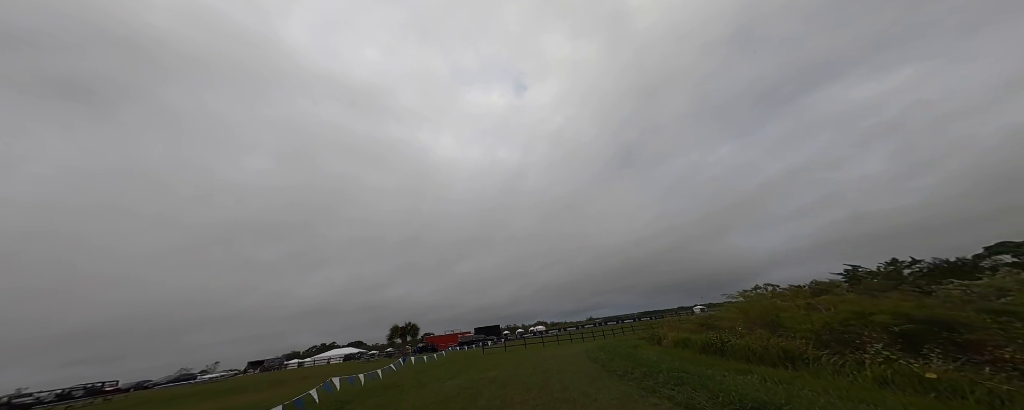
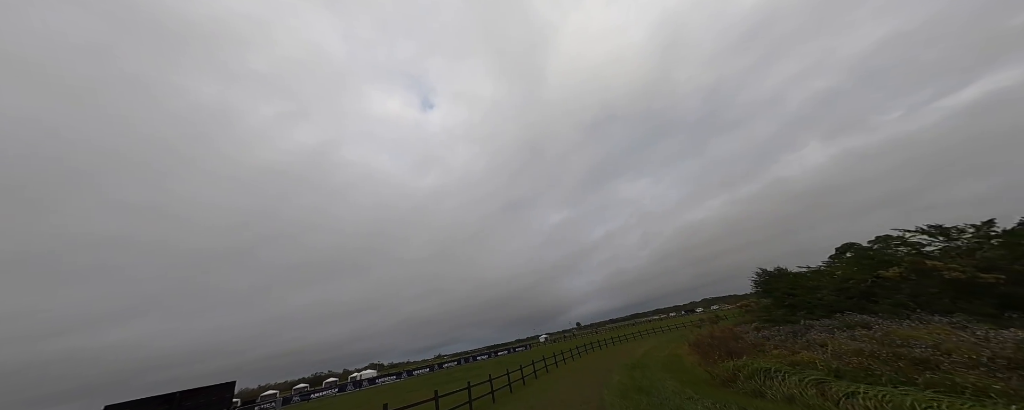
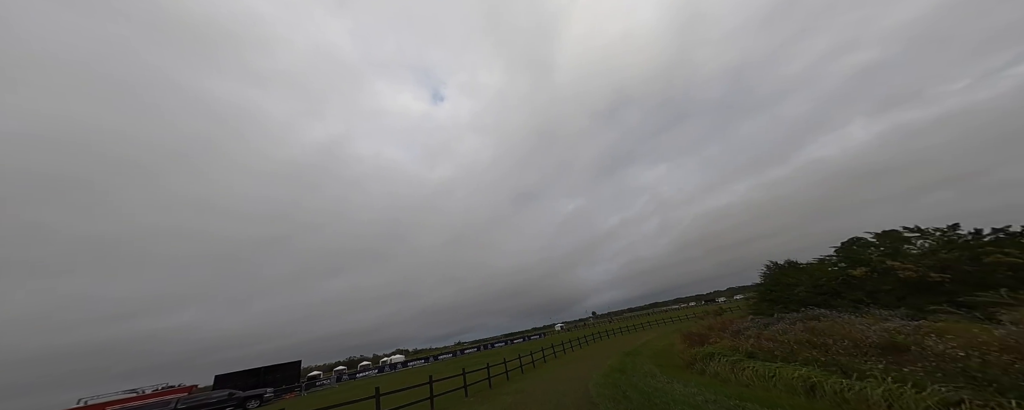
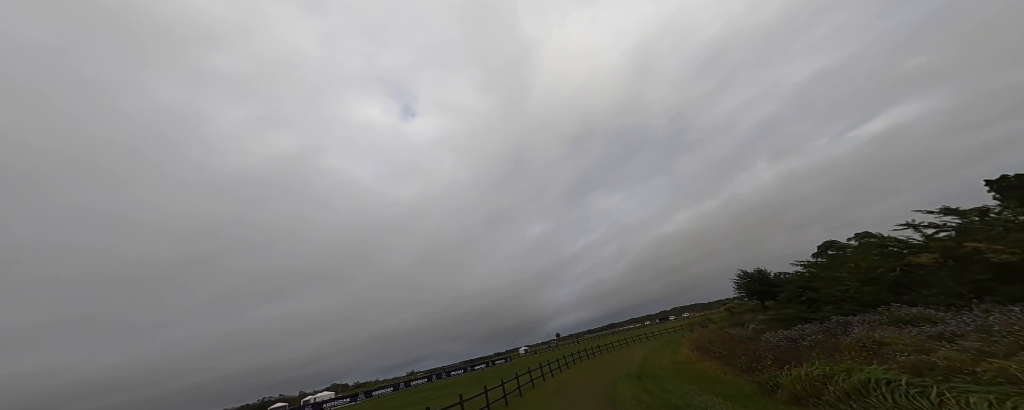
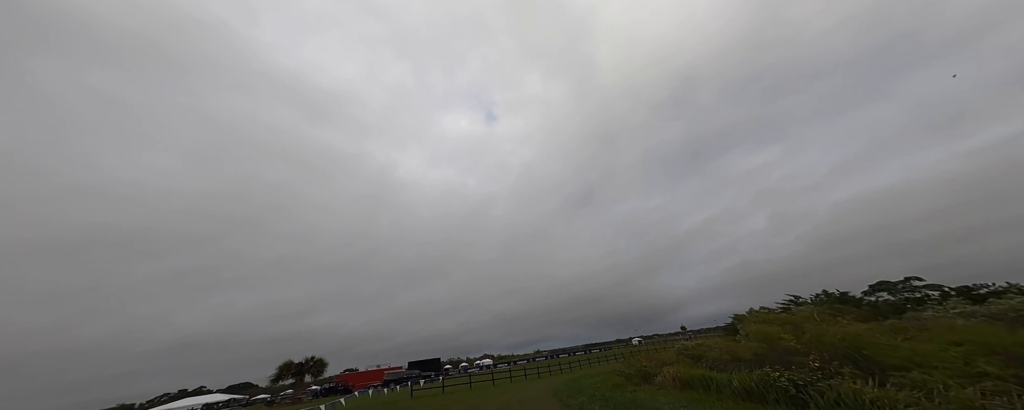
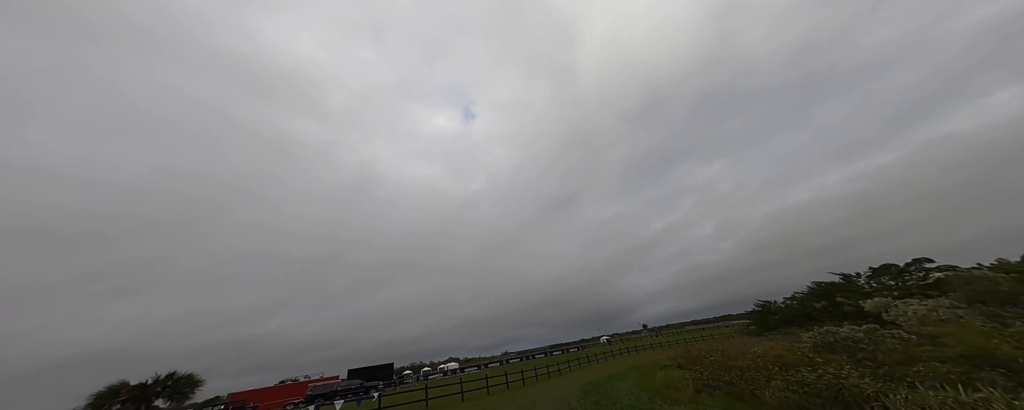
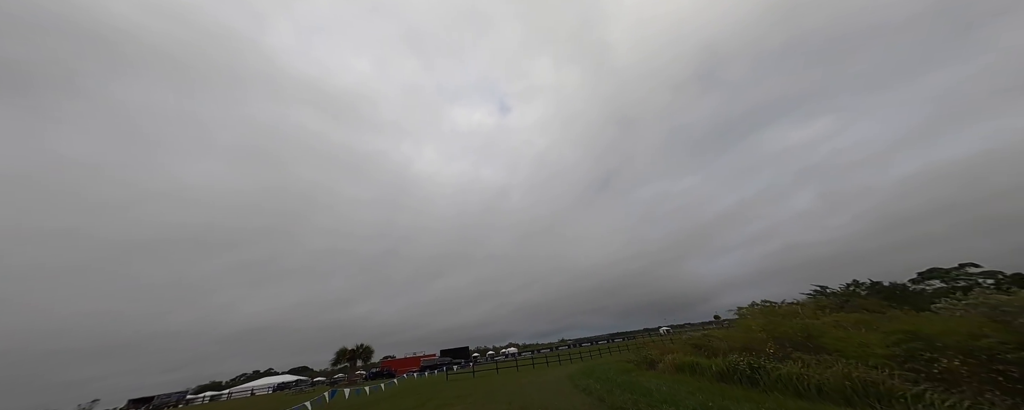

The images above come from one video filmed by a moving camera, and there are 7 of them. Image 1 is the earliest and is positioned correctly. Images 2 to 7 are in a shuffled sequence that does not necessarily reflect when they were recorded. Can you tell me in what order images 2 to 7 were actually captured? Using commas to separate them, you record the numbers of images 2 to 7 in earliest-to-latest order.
7, 5, 6, 3, 2, 4
